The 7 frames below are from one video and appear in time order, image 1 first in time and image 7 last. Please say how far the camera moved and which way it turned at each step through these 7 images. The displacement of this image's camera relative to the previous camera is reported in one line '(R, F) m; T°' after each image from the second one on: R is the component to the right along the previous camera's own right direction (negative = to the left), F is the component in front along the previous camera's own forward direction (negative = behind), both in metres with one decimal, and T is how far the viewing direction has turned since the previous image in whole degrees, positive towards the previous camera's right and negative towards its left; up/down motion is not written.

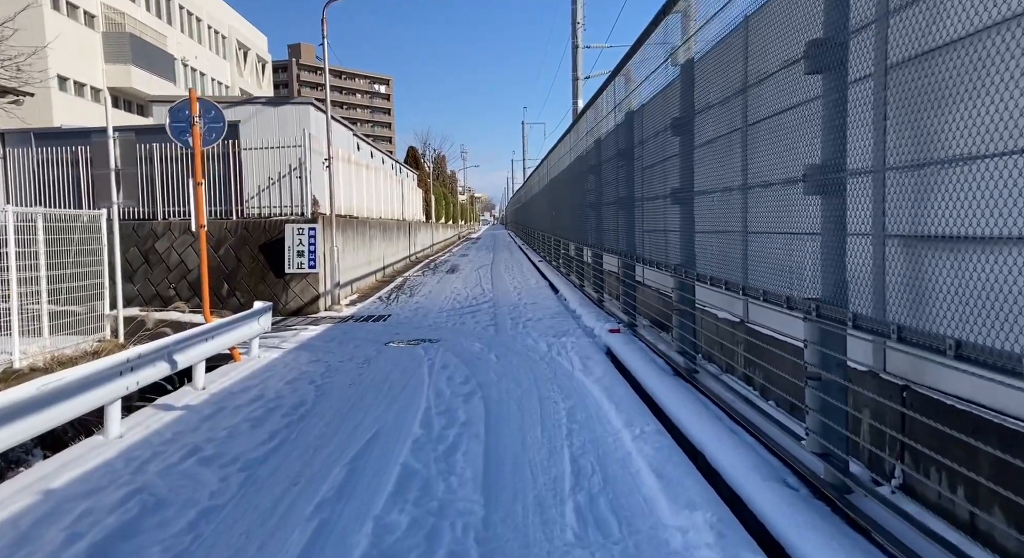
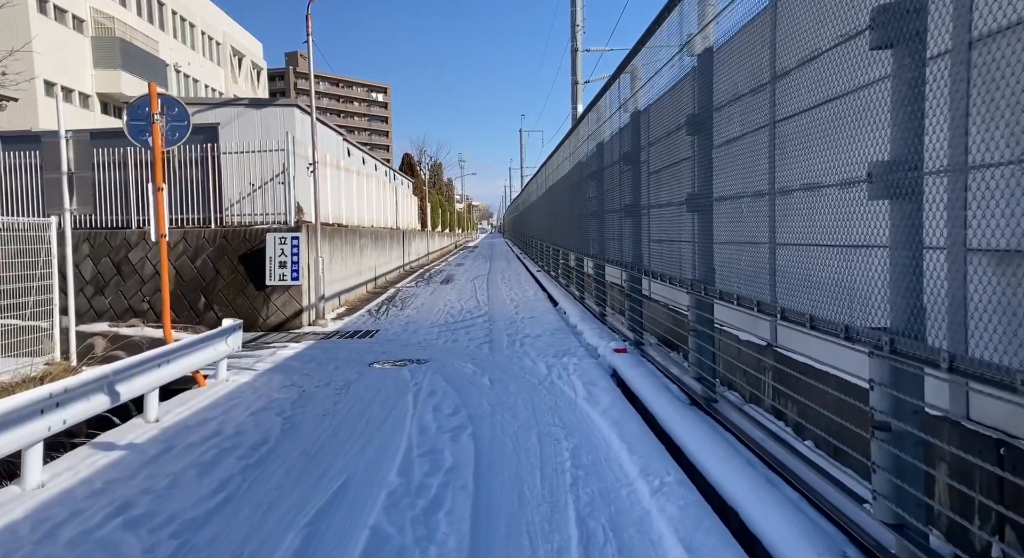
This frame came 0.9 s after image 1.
(0.0, +0.6) m; 0°
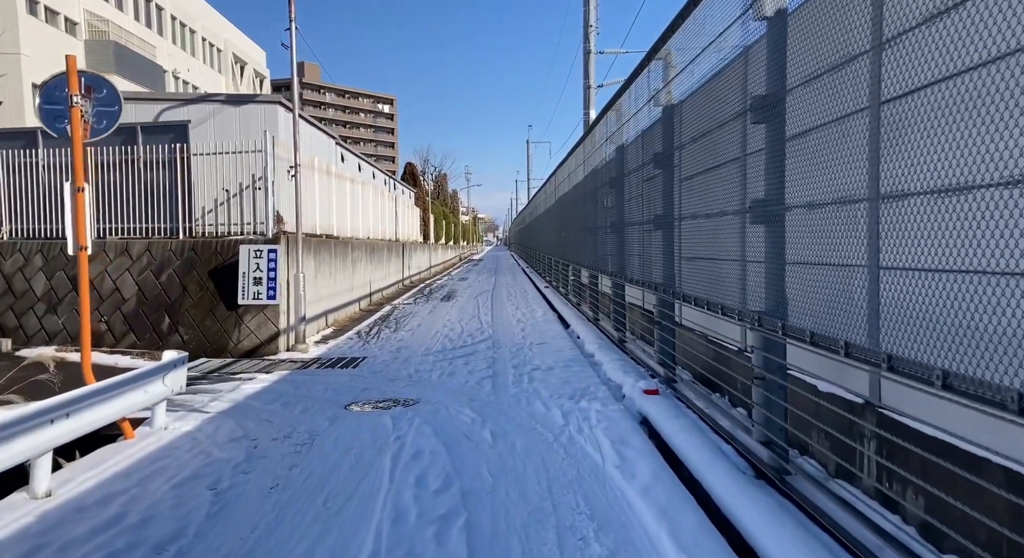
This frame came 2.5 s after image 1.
(0.0, +1.2) m; 0°
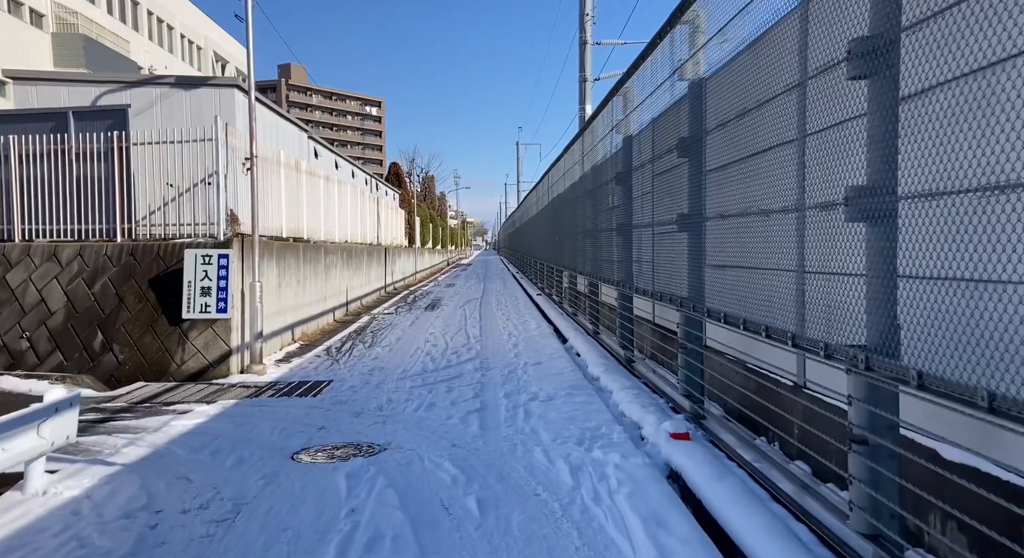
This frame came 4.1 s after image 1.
(0.0, +1.2) m; +1°
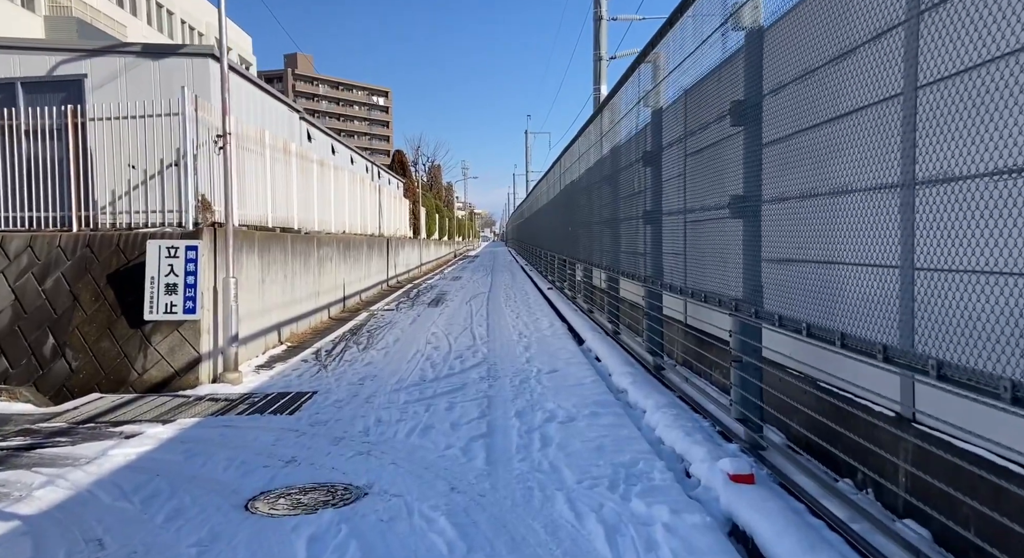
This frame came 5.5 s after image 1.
(0.0, +1.0) m; -1°
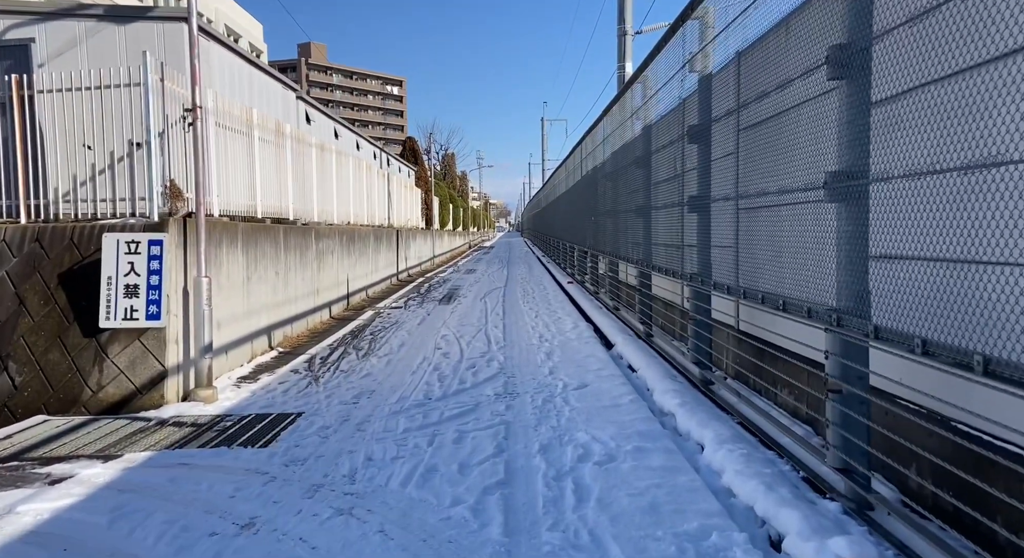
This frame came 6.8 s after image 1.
(-0.1, +1.0) m; -2°
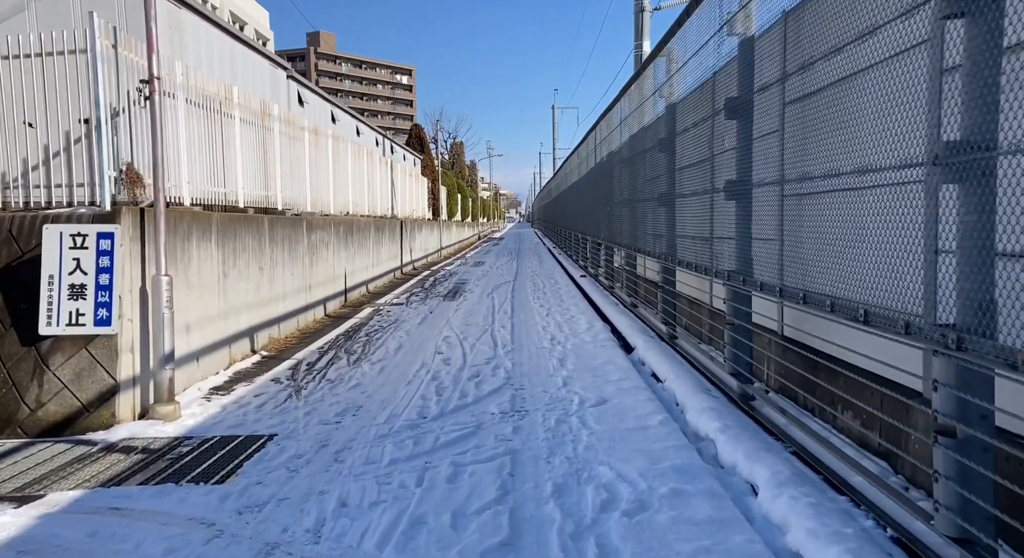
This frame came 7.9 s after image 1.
(0.0, +0.8) m; -1°
